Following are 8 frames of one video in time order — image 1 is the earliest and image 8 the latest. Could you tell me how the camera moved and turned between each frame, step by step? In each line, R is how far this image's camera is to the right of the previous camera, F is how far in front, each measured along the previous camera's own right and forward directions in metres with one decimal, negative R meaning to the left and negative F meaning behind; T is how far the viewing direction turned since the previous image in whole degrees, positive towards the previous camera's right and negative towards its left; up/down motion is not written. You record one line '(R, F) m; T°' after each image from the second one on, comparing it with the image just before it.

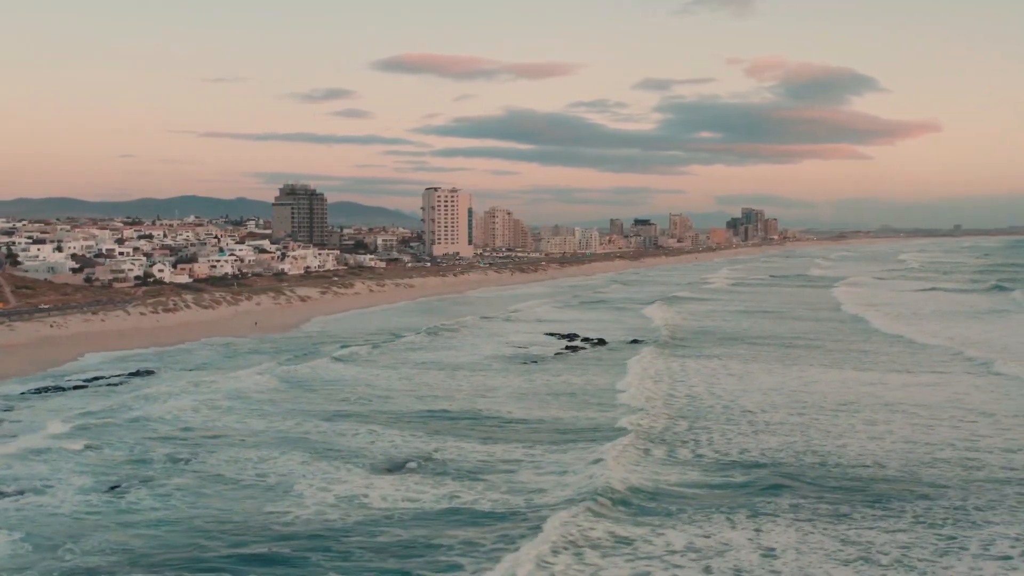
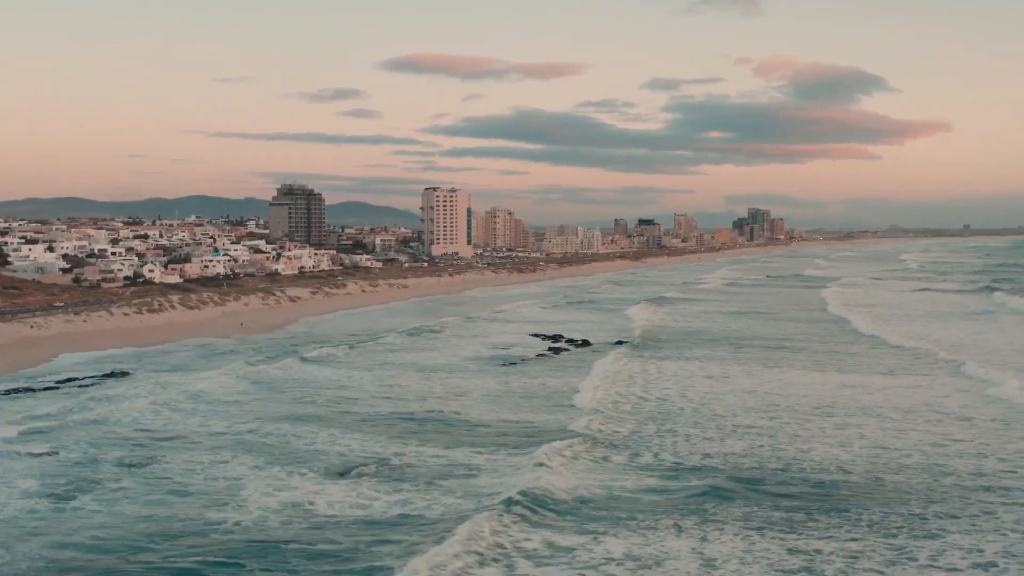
(+0.9, +0.3) m; 0°
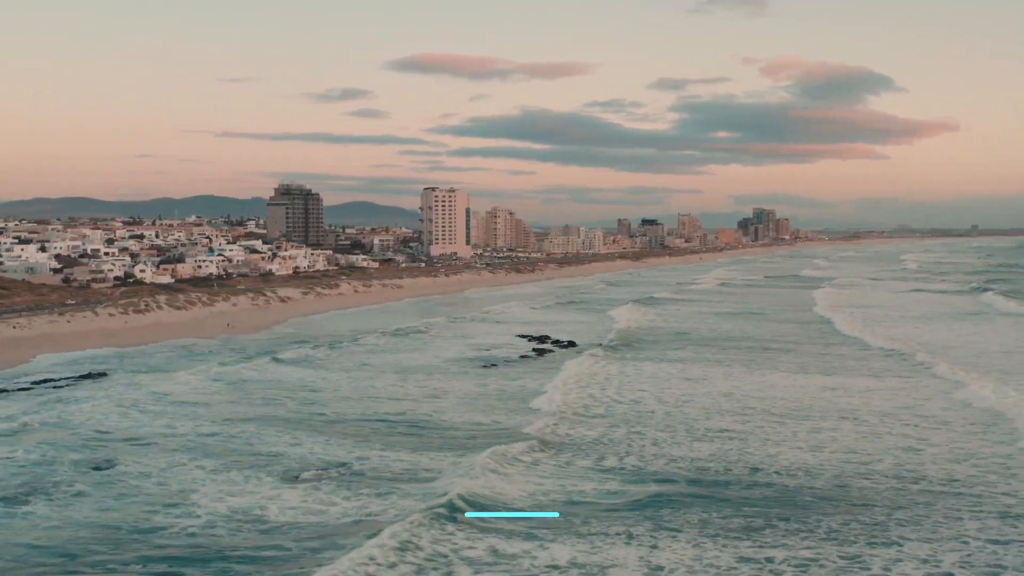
(+0.8, +0.2) m; 0°
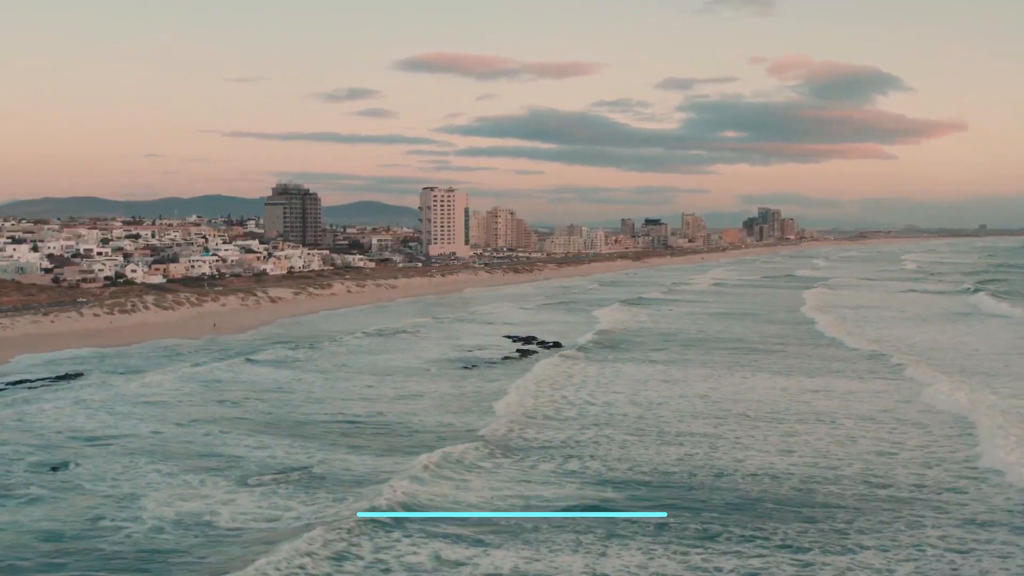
(+0.8, +0.2) m; 0°
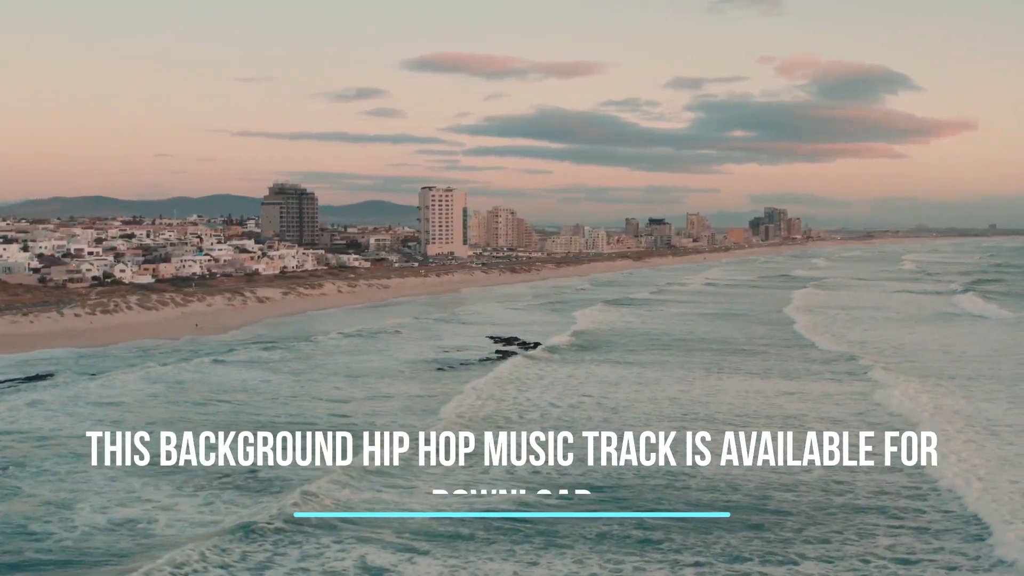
(+1.0, +0.3) m; 0°
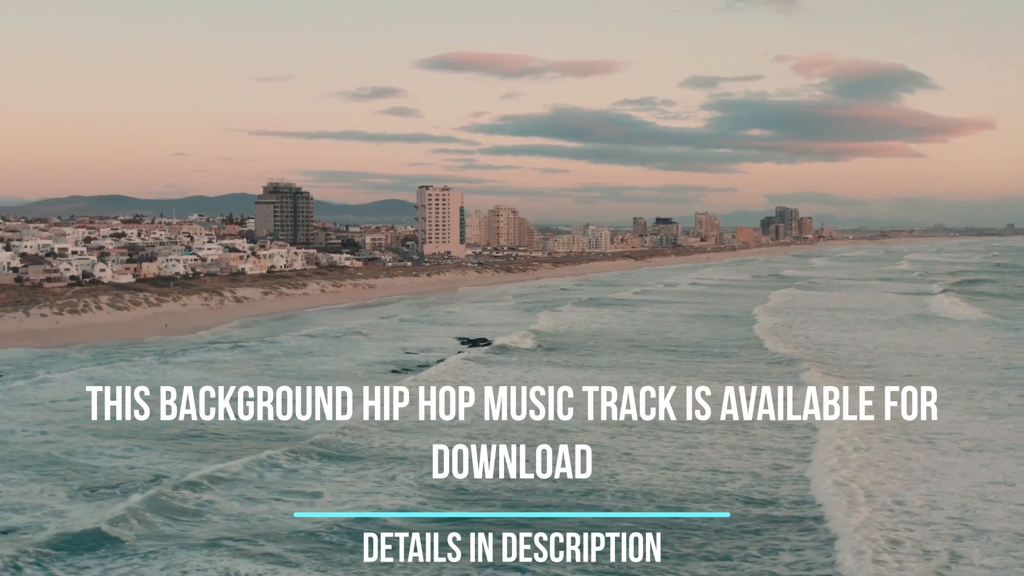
(+1.8, +0.5) m; -1°
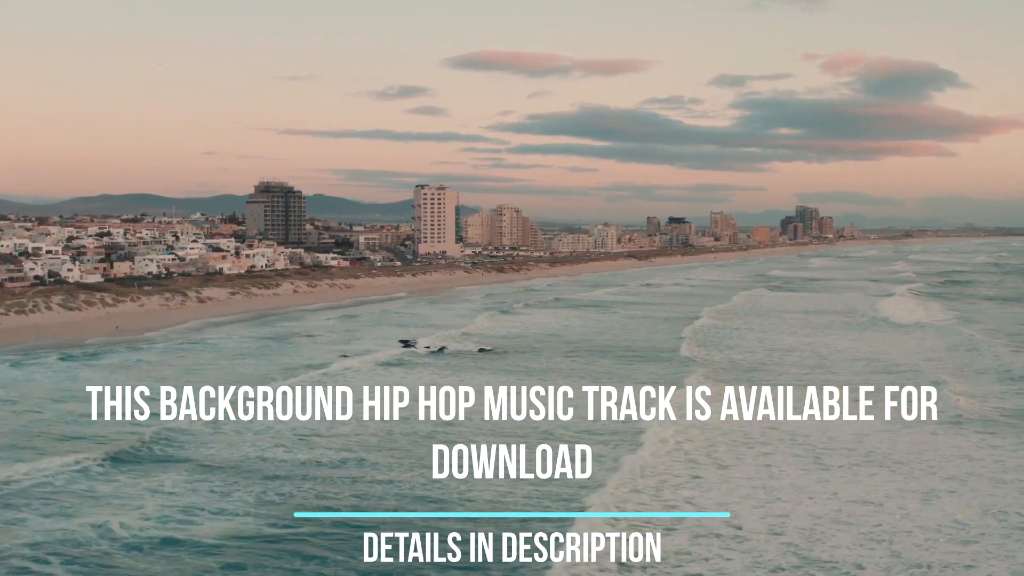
(+2.9, +0.9) m; -1°
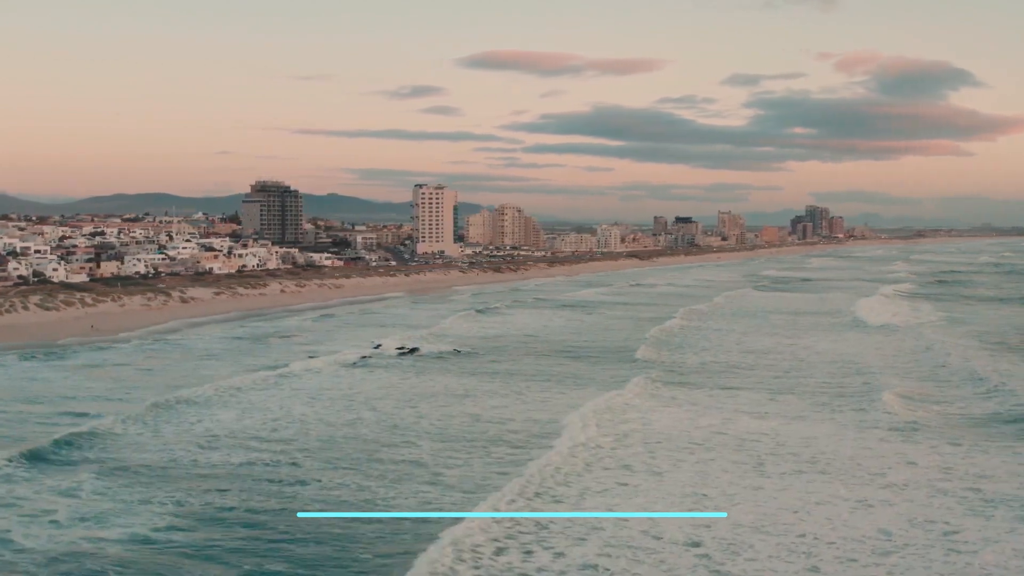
(+1.3, +0.4) m; -1°
